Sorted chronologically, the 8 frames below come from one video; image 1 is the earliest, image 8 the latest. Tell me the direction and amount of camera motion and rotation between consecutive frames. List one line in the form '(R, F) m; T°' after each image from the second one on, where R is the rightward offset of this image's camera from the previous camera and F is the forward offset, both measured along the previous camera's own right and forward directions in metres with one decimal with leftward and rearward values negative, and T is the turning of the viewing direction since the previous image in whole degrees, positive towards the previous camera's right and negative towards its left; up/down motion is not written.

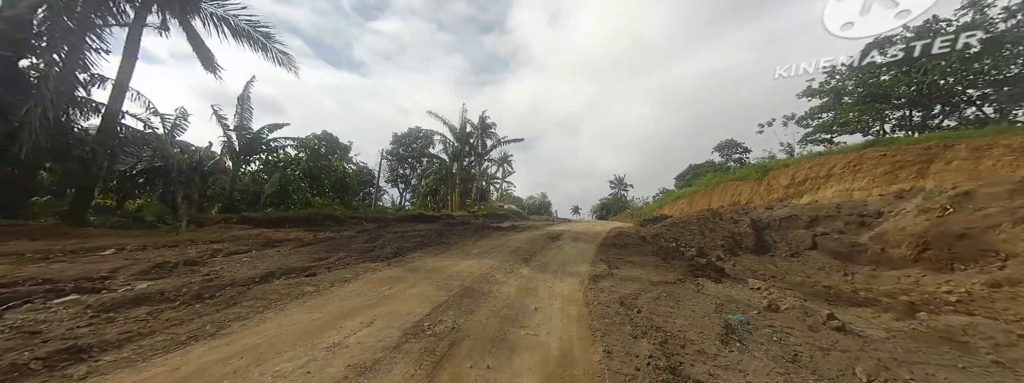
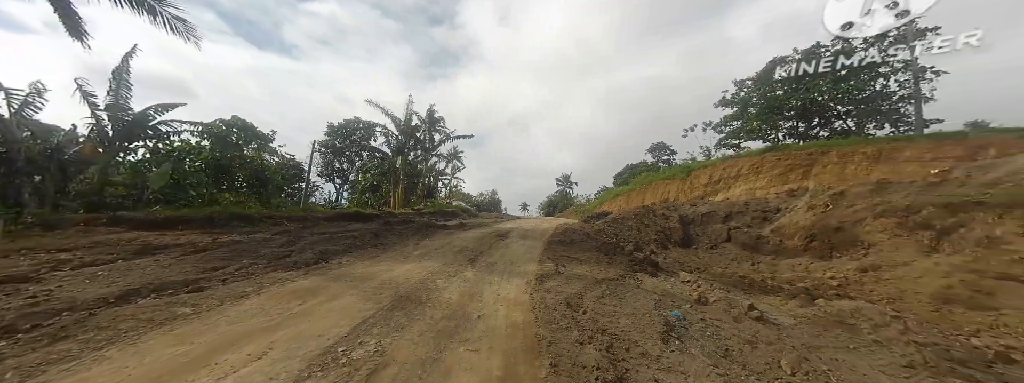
(+0.1, +0.3) m; +10°
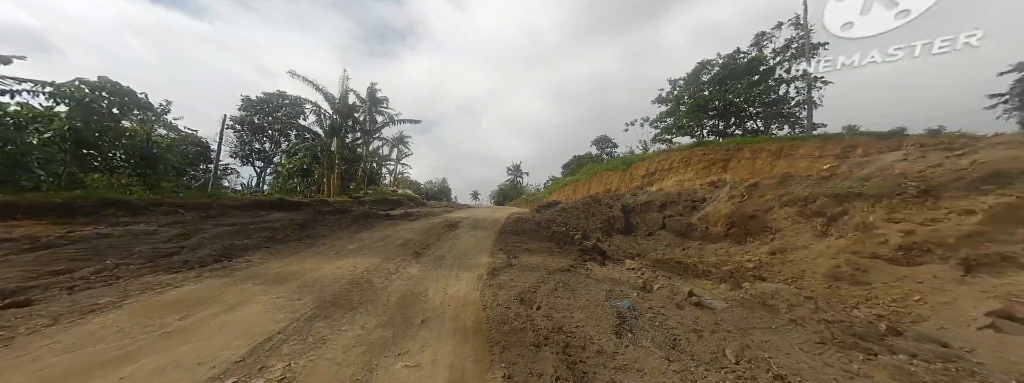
(0.0, +0.3) m; +10°
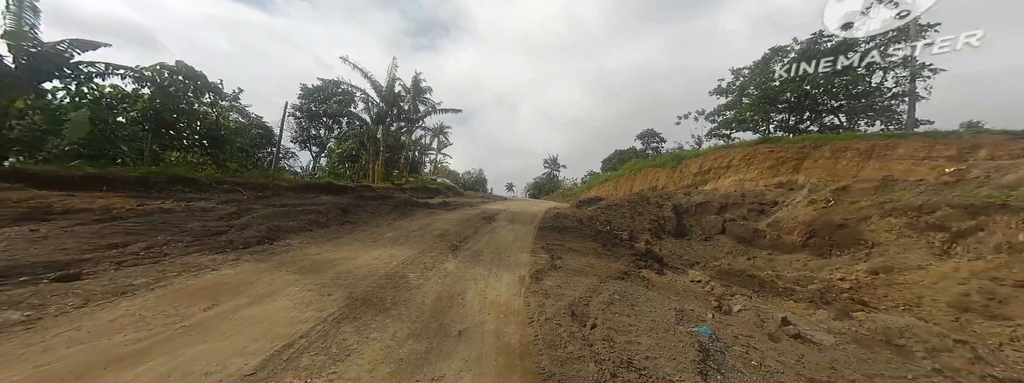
(-0.2, +0.5) m; -7°
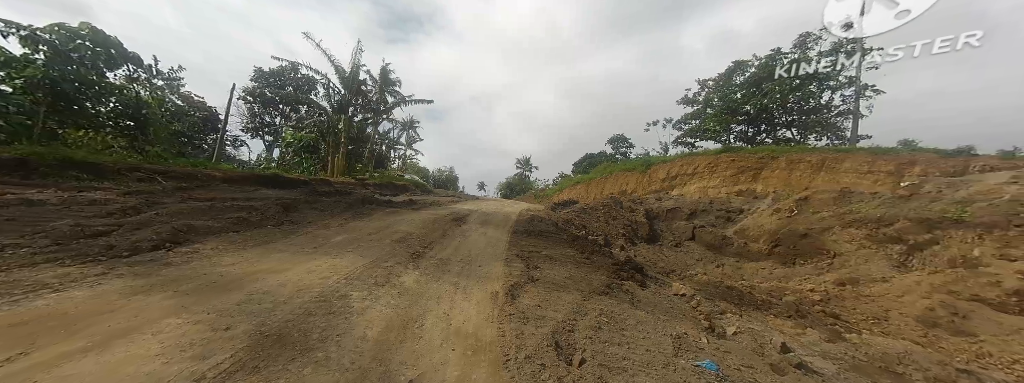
(0.0, +0.5) m; +6°
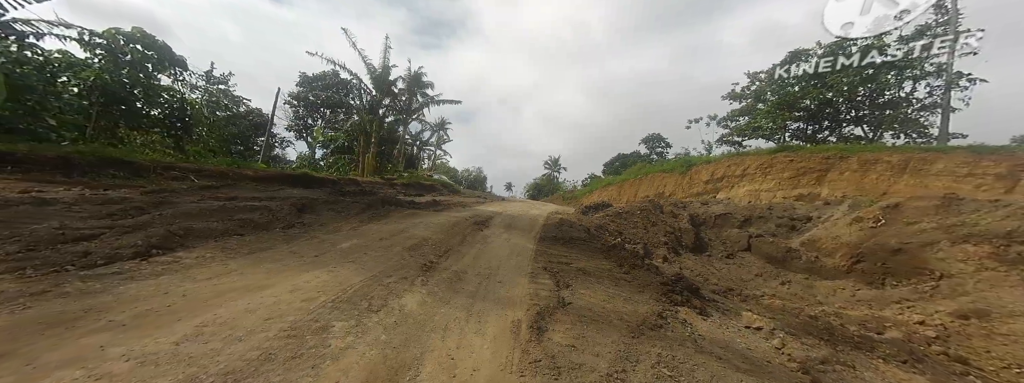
(0.0, +0.6) m; -6°
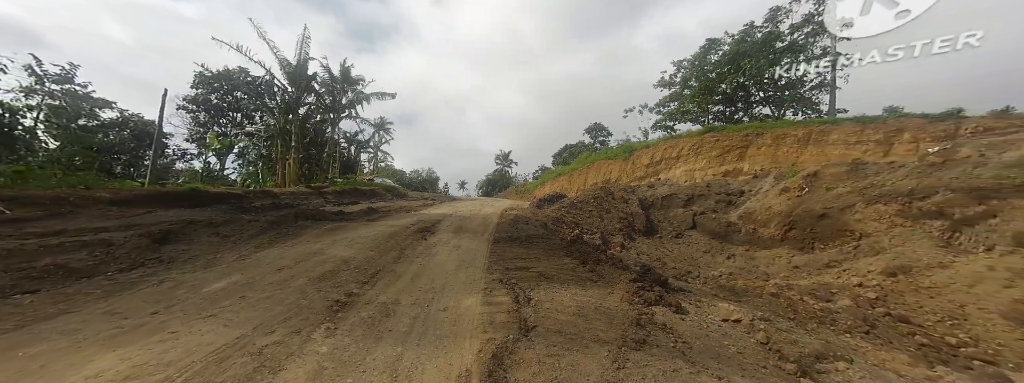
(+0.1, +0.7) m; +9°
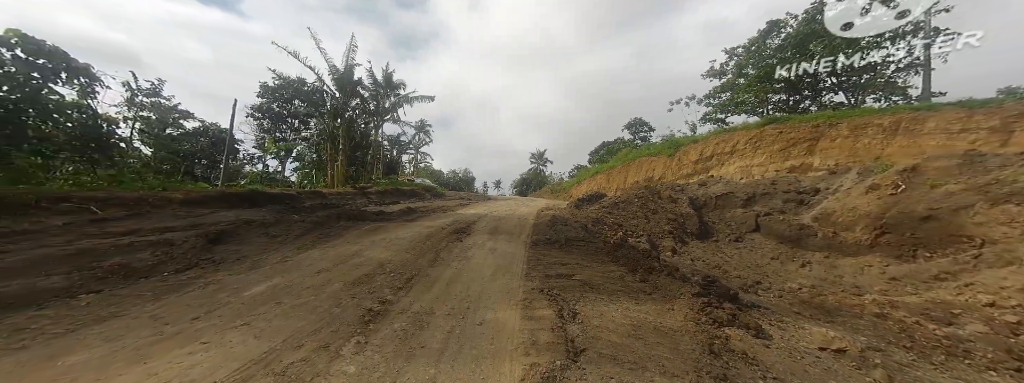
(-0.1, +0.3) m; -7°
